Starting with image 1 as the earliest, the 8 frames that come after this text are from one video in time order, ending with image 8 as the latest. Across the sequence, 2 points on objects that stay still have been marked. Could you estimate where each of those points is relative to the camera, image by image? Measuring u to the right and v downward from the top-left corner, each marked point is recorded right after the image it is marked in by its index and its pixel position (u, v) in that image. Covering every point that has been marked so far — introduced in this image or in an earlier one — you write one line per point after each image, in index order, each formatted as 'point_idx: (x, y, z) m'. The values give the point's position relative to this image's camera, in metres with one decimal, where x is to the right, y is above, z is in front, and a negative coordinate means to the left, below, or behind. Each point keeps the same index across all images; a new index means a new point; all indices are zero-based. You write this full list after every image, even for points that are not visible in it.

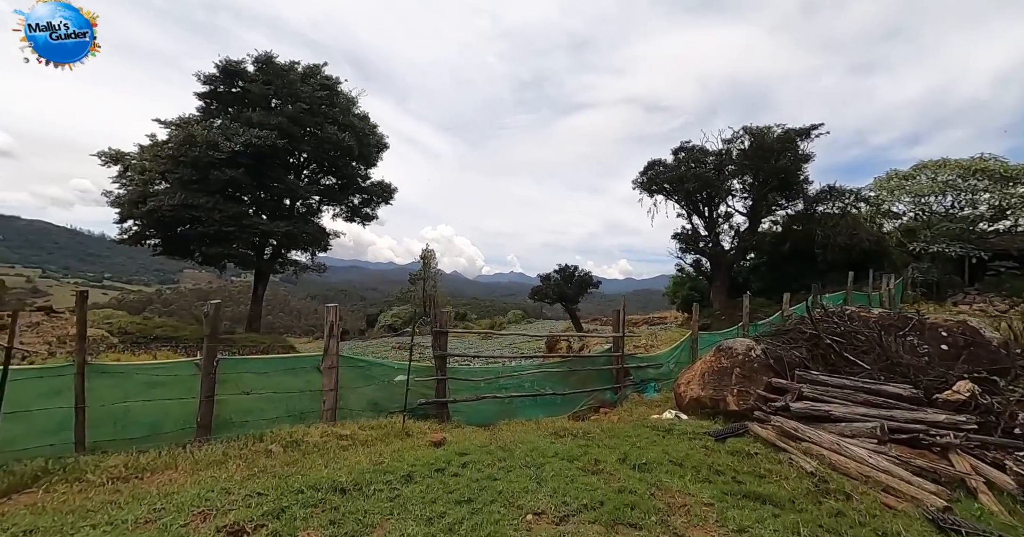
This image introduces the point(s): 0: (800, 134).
0: (+9.8, +4.5, +15.9) m
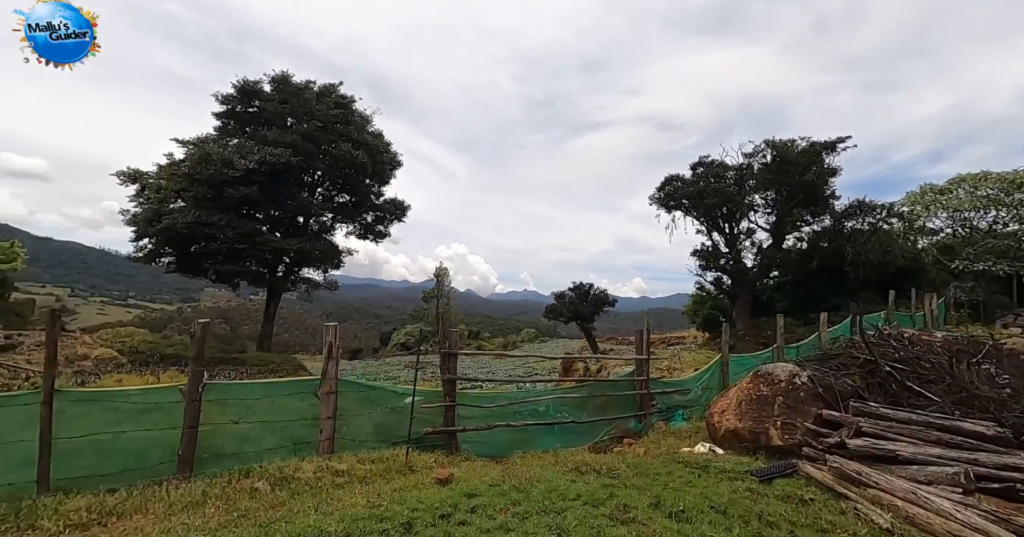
0: (+10.2, +4.0, +15.4) m
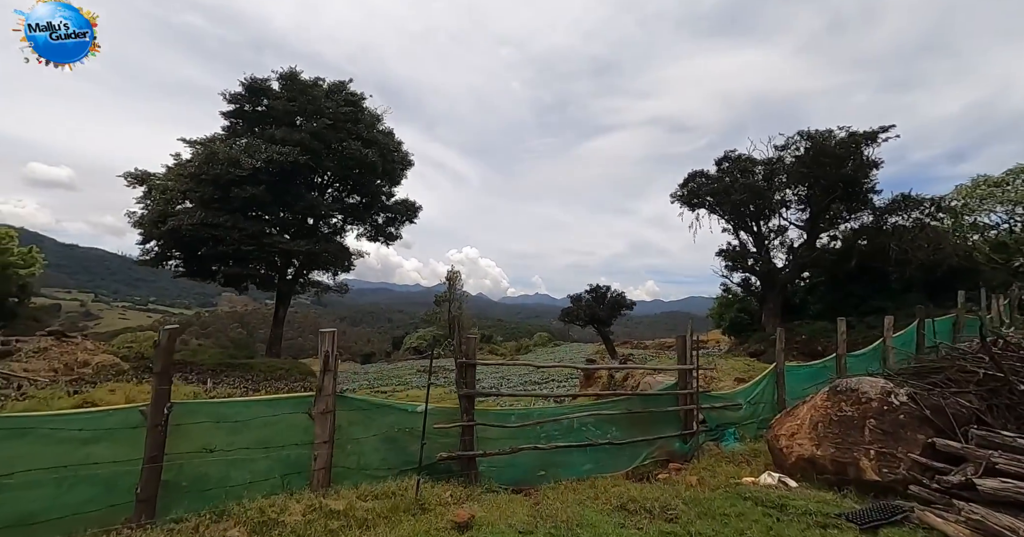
0: (+10.7, +4.0, +14.4) m
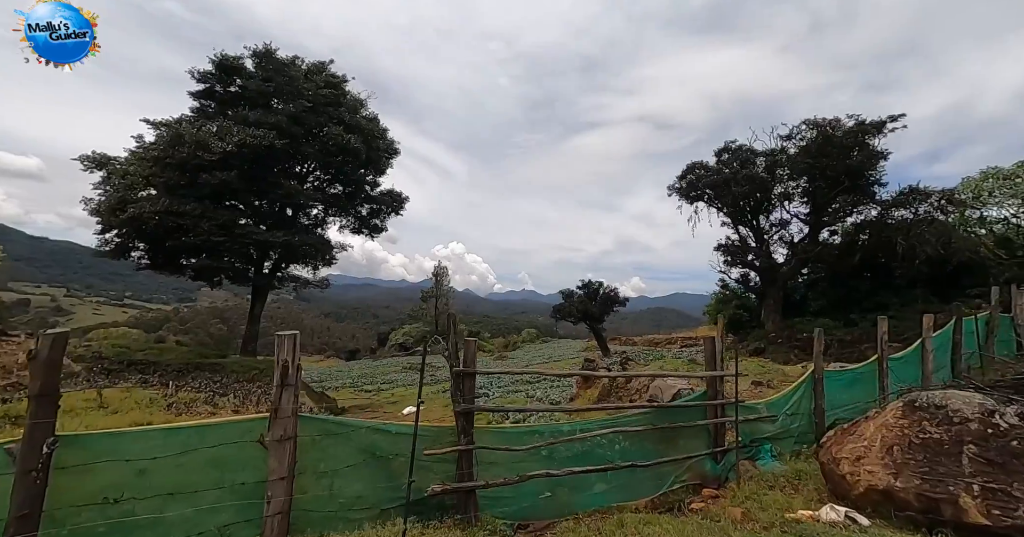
0: (+10.5, +4.1, +13.8) m
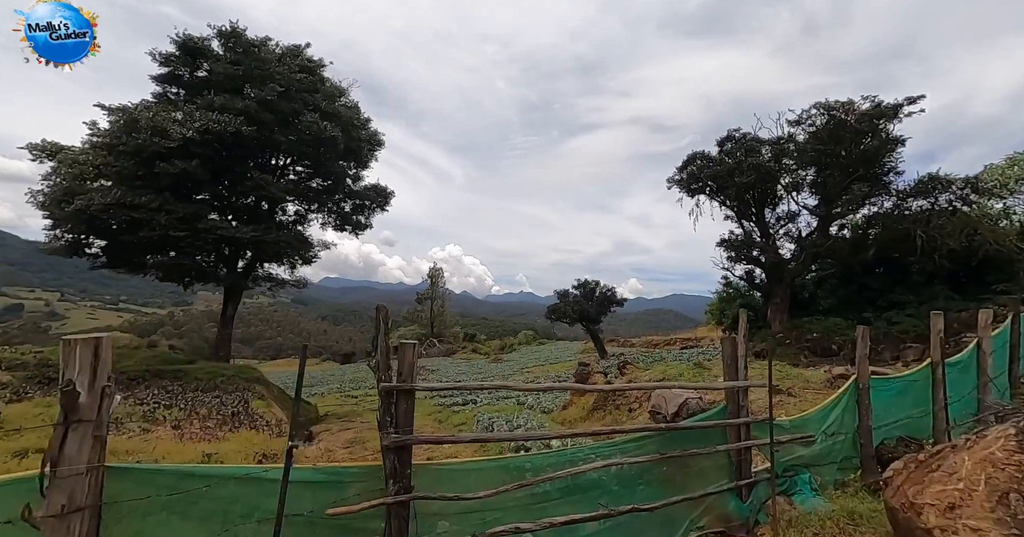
0: (+10.2, +4.2, +12.8) m
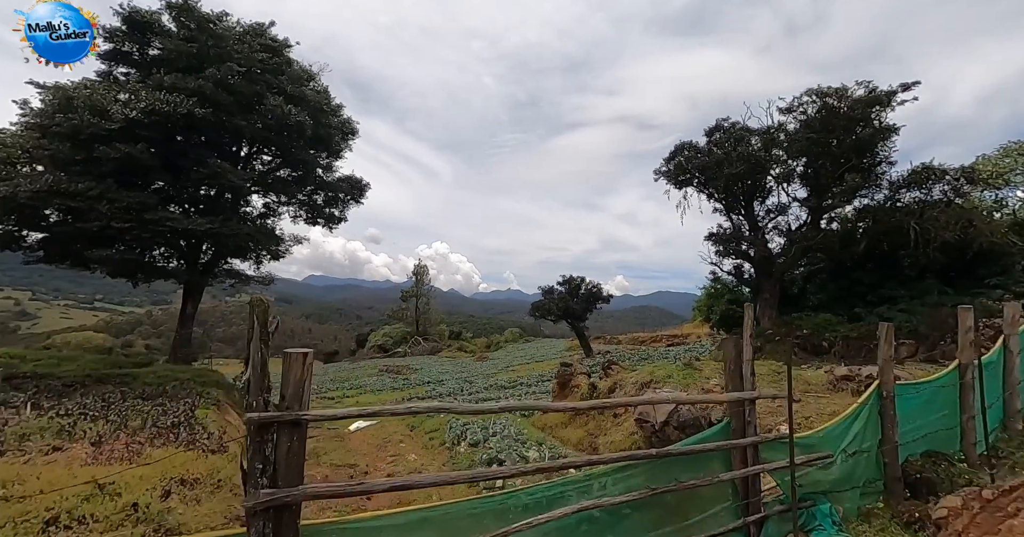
0: (+9.6, +4.4, +12.3) m
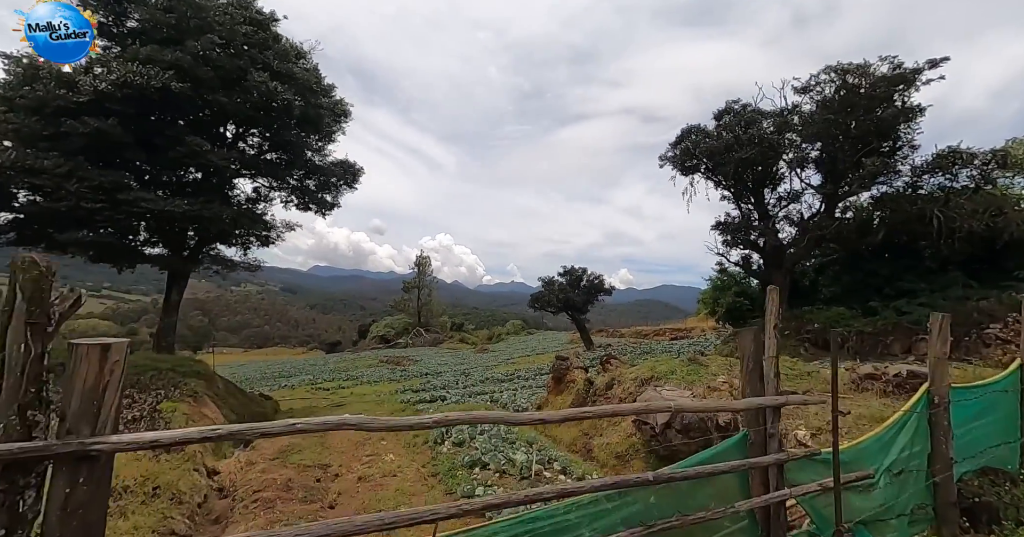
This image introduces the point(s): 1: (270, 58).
0: (+9.6, +4.6, +11.5) m
1: (-6.5, +5.6, +12.7) m
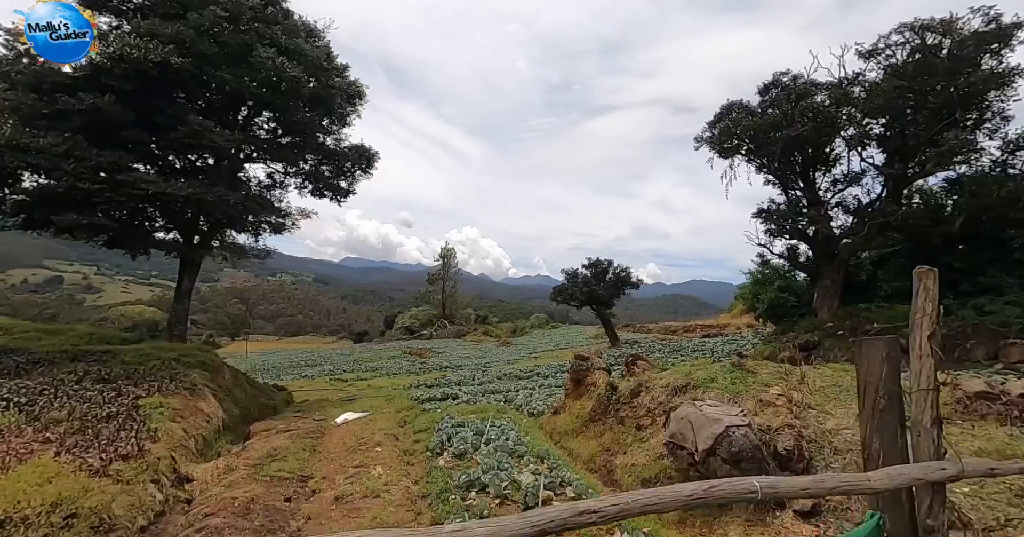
0: (+10.0, +4.8, +9.9) m
1: (-5.9, +5.9, +12.0) m
